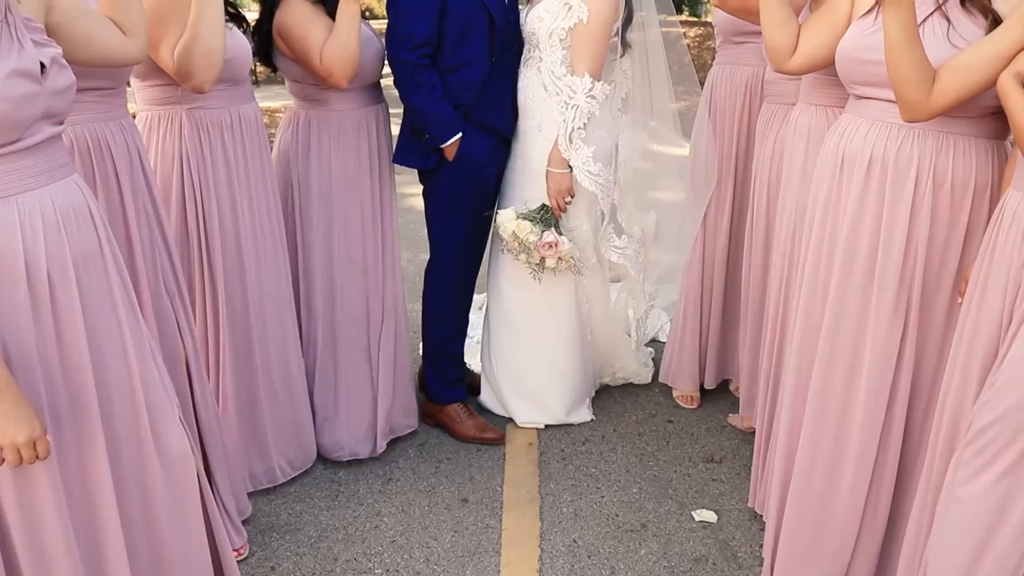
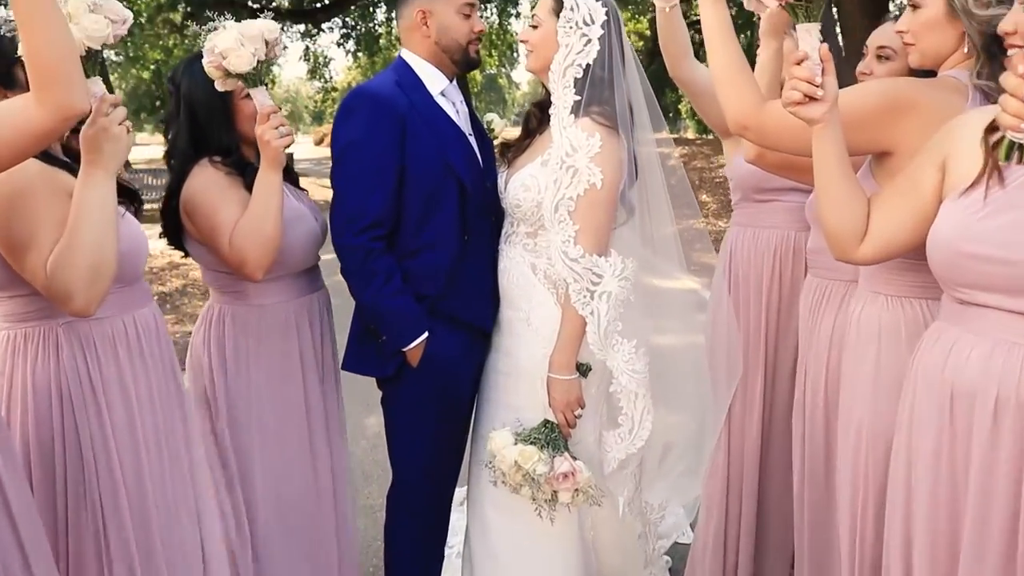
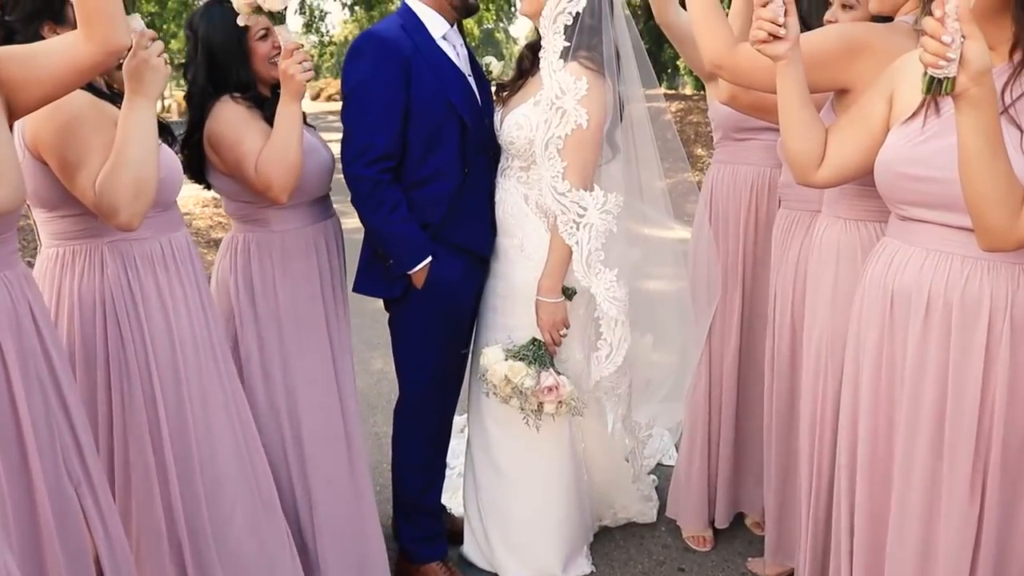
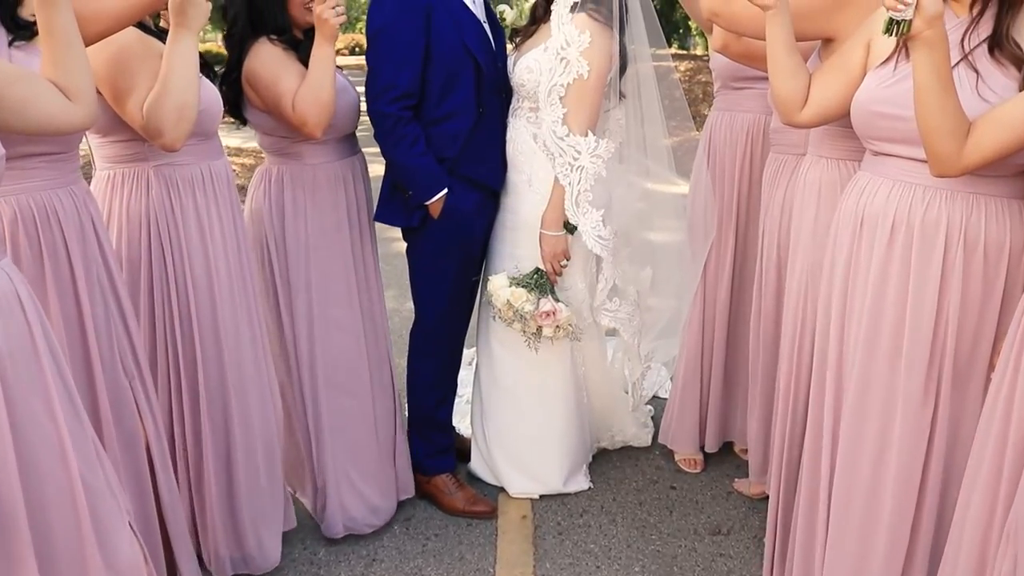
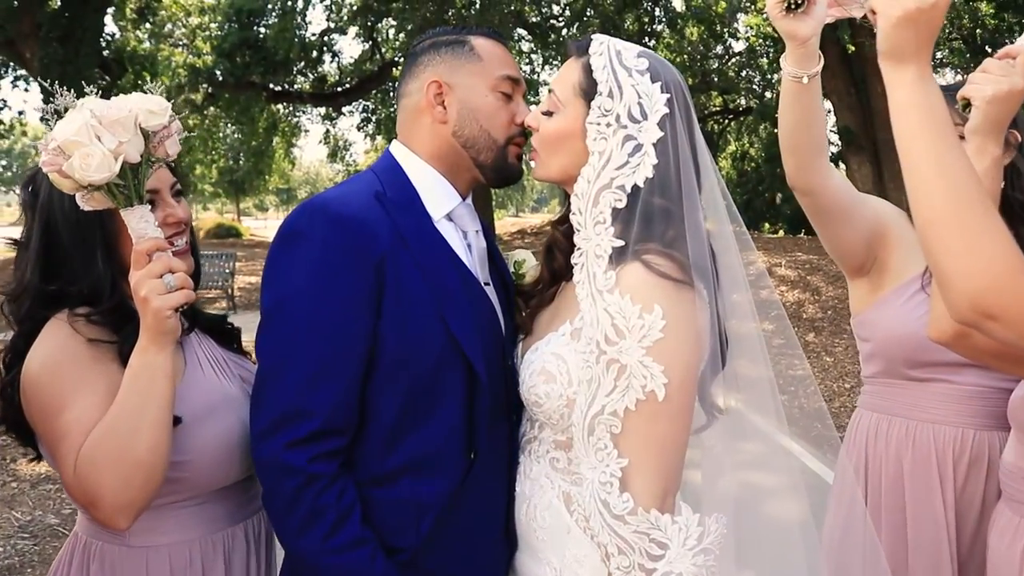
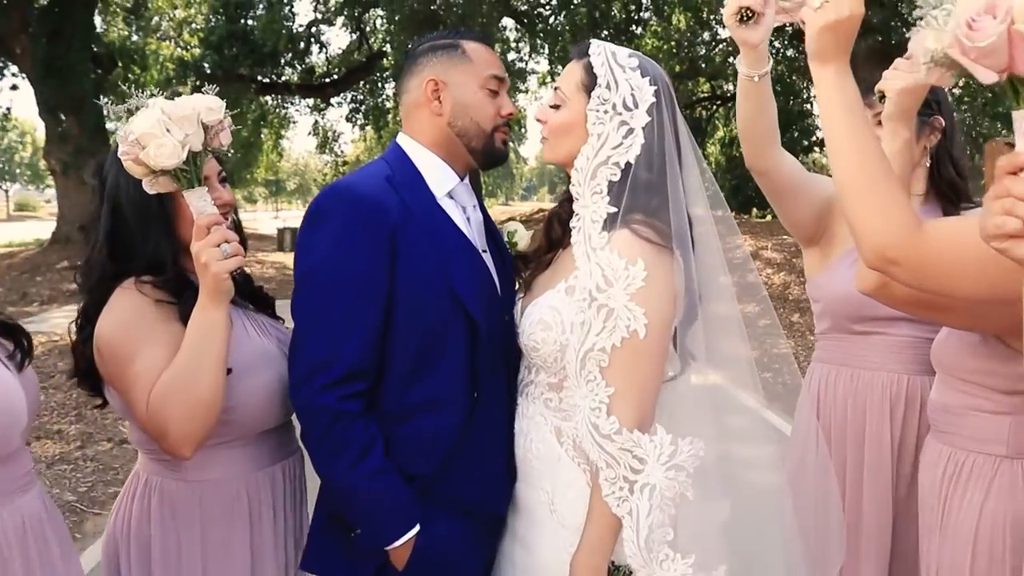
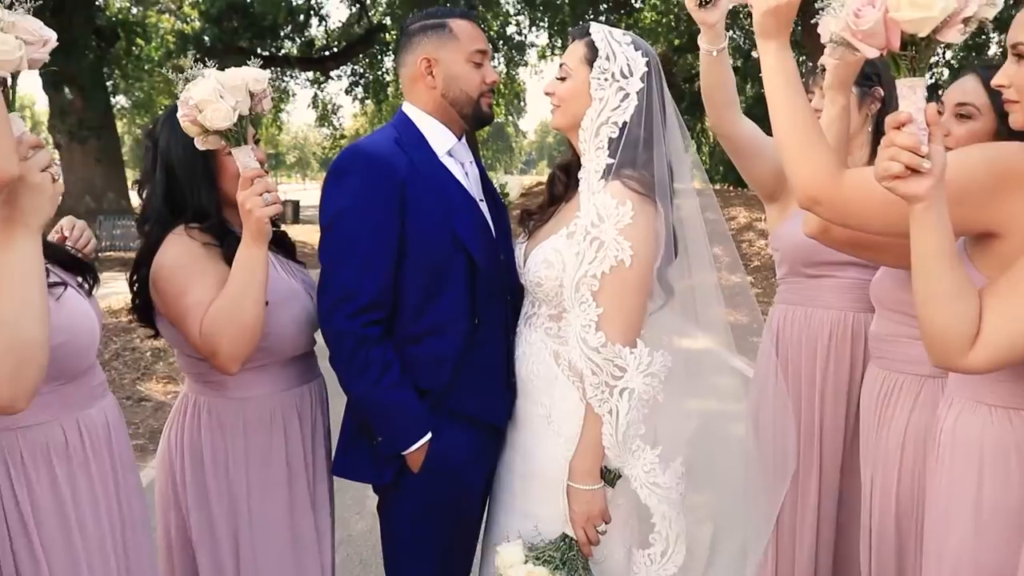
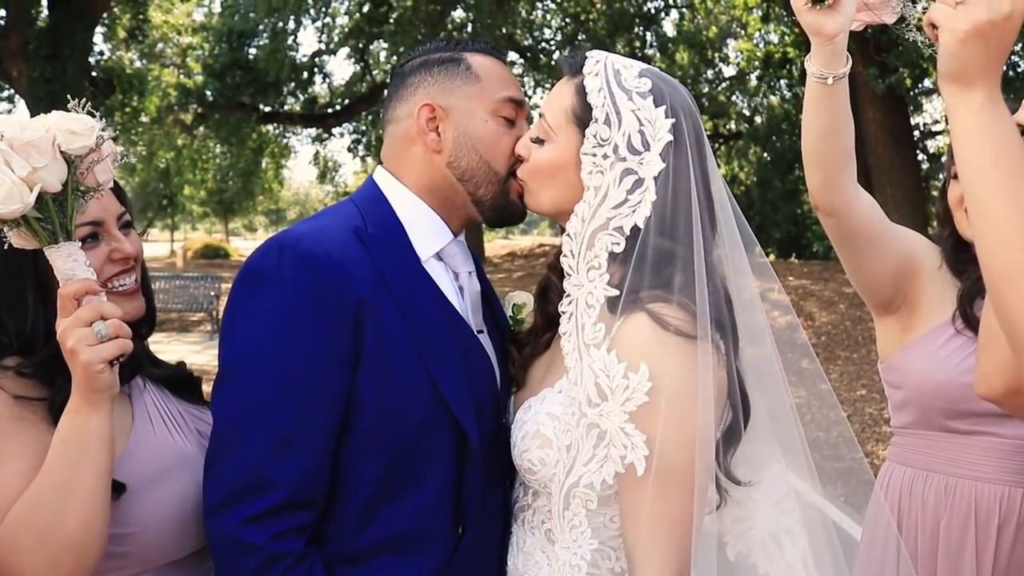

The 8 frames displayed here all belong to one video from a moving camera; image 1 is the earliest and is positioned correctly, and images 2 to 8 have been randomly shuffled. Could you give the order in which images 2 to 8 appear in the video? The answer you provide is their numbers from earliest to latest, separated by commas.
4, 3, 2, 7, 6, 5, 8
